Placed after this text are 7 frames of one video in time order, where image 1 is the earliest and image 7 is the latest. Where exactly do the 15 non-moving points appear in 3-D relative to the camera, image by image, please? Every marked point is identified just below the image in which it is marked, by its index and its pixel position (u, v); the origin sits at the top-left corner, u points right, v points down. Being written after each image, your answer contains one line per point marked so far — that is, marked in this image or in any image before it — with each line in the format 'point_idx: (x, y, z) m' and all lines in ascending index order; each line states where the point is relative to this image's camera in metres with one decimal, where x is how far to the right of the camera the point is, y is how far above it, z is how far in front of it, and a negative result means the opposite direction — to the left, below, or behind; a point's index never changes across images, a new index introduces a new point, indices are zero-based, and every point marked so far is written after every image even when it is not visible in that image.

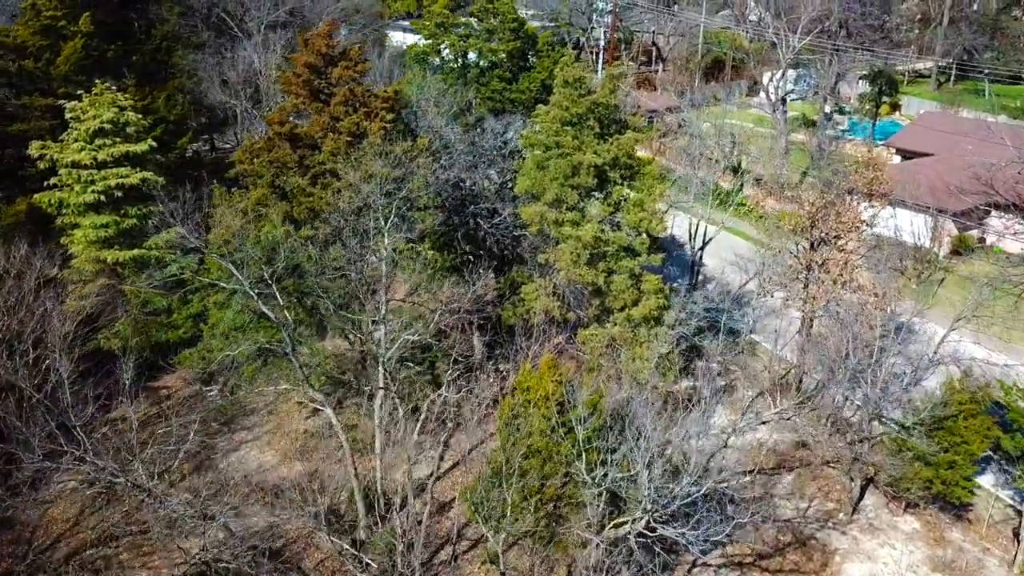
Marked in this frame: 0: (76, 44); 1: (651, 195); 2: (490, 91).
0: (-10.9, +6.1, +19.6) m
1: (+2.8, +1.9, +15.9) m
2: (-0.6, +4.8, +19.2) m
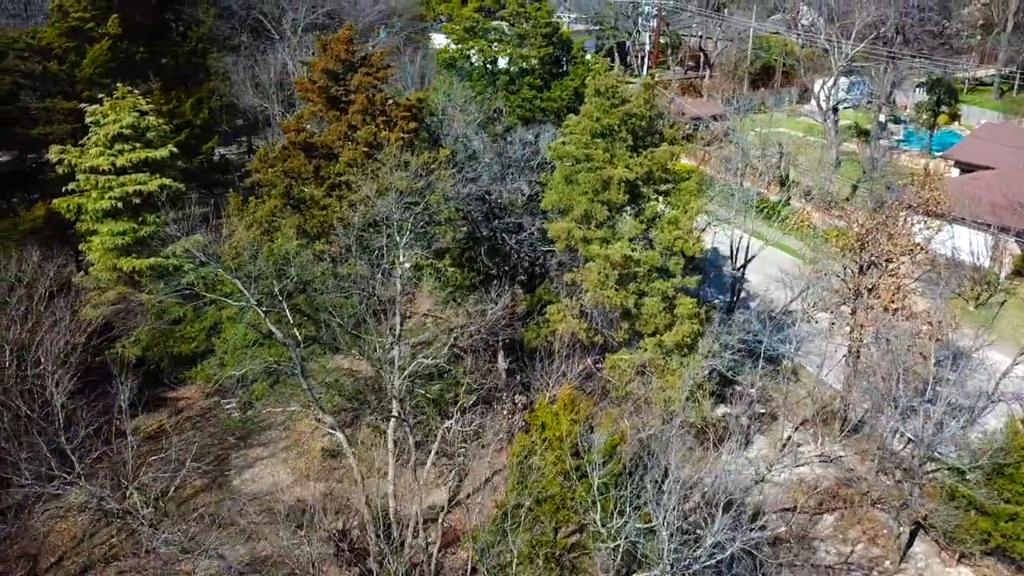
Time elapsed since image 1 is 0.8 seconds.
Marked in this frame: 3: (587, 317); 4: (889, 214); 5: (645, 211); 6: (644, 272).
0: (-10.1, +6.0, +19.3) m
1: (+3.3, +1.4, +14.8) m
2: (+0.2, +4.4, +18.4) m
3: (+1.4, -0.5, +15.0) m
4: (+9.1, +1.8, +18.8) m
5: (+2.6, +1.5, +15.1) m
6: (+2.5, +0.3, +14.7) m
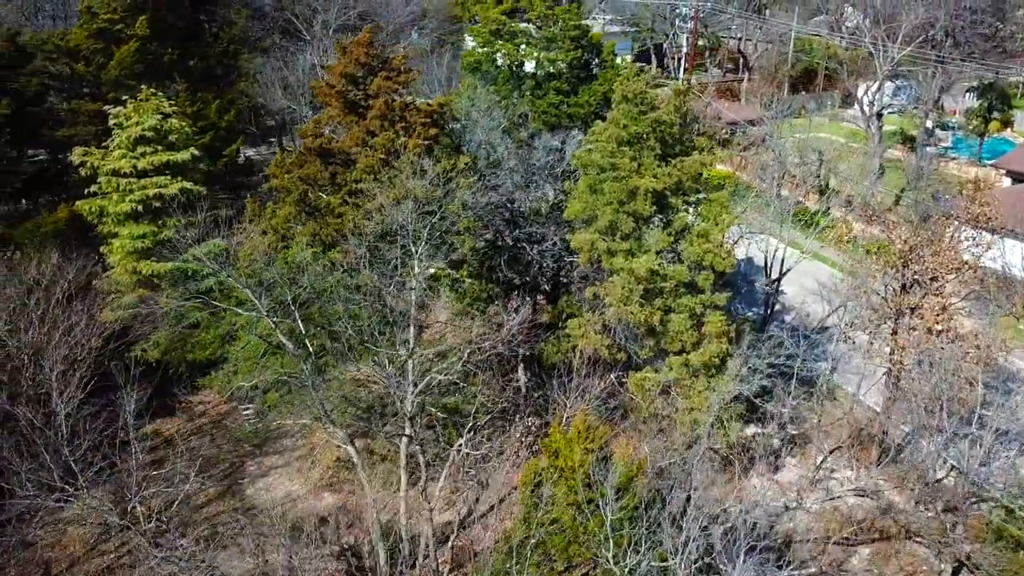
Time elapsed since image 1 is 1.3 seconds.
0: (-9.4, +5.9, +19.2) m
1: (+3.7, +1.1, +14.1) m
2: (+0.8, +4.2, +17.8) m
3: (+1.8, -0.8, +14.4) m
4: (+9.7, +1.4, +17.8) m
5: (+3.0, +1.2, +14.4) m
6: (+2.8, 0.0, +14.0) m
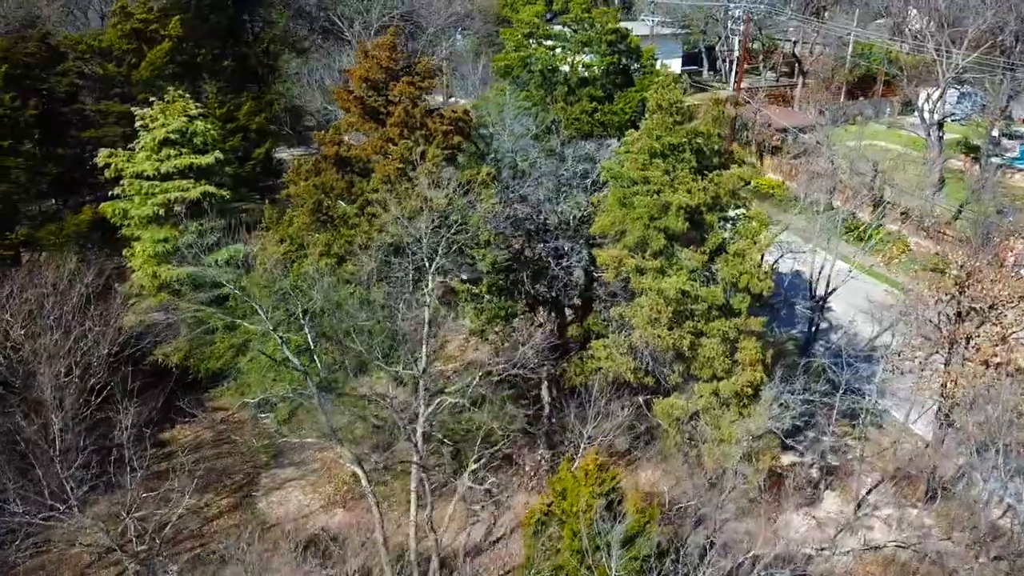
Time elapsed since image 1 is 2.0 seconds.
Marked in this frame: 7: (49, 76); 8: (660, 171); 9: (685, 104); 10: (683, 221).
0: (-8.6, +5.8, +19.1) m
1: (+4.1, +0.7, +13.2) m
2: (+1.5, +3.9, +17.0) m
3: (+2.2, -1.2, +13.6) m
4: (+10.3, +0.8, +16.5) m
5: (+3.4, +0.8, +13.5) m
6: (+3.2, -0.4, +13.1) m
7: (-10.8, +4.9, +18.2) m
8: (+2.5, +2.0, +13.4) m
9: (+3.0, +3.2, +13.5) m
10: (+2.8, +1.1, +13.1) m
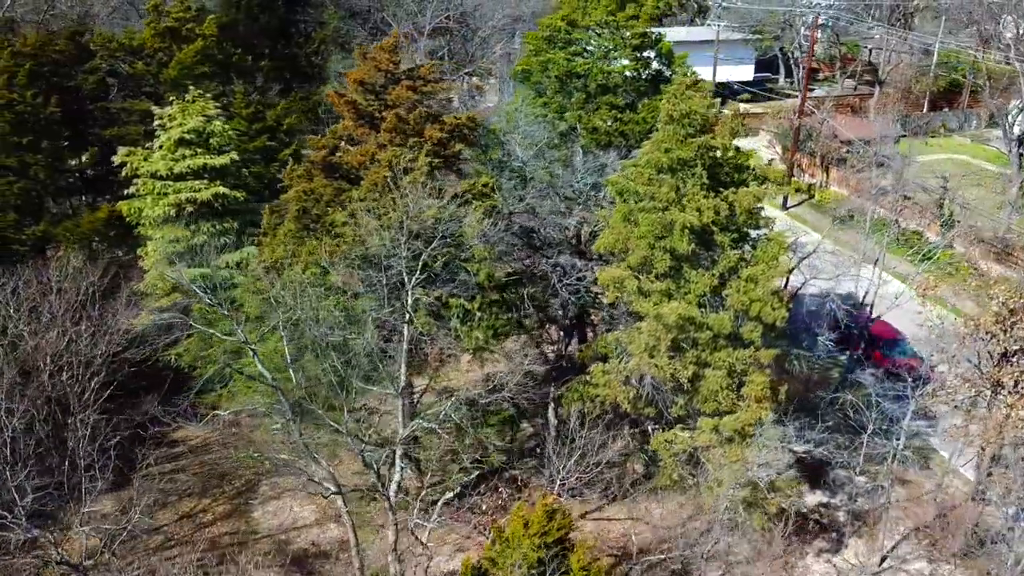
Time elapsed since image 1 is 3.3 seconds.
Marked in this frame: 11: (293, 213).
0: (-7.9, +5.9, +19.1) m
1: (+3.9, +0.3, +12.0) m
2: (+1.8, +3.5, +16.1) m
3: (+2.0, -1.5, +12.6) m
4: (+10.4, +0.1, +14.8) m
5: (+3.3, +0.4, +12.4) m
6: (+3.0, -0.8, +12.1) m
7: (-10.2, +5.0, +18.4) m
8: (+2.5, +1.6, +12.4) m
9: (+3.0, +2.8, +12.5) m
10: (+2.7, +0.7, +12.1) m
11: (-3.7, +1.3, +13.5) m
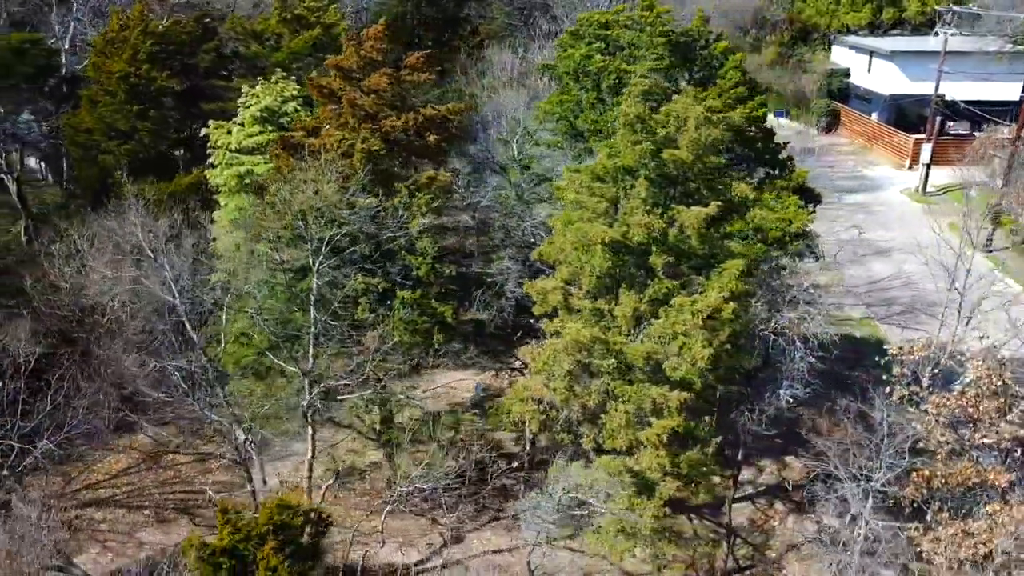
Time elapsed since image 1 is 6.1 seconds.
0: (-5.9, +6.7, +20.7) m
1: (+2.4, -0.2, +10.4) m
2: (+2.1, +3.2, +14.9) m
3: (+0.5, -1.7, +11.6) m
4: (+9.3, -1.3, +11.1) m
5: (+1.9, 0.0, +11.0) m
6: (+1.4, -1.1, +10.8) m
7: (-8.4, +6.2, +20.8) m
8: (+1.3, +1.3, +11.2) m
9: (+2.0, +2.4, +11.1) m
10: (+1.4, +0.4, +10.8) m
11: (-4.2, +1.8, +14.1) m
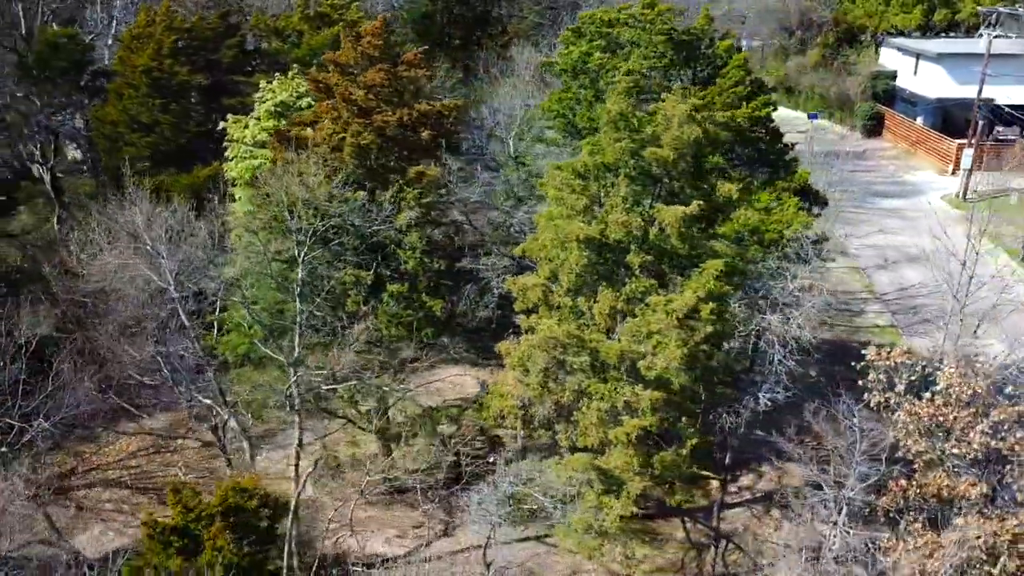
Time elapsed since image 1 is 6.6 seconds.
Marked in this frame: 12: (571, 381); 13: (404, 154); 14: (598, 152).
0: (-5.5, +6.9, +21.0) m
1: (+2.1, -0.2, +10.4) m
2: (+2.1, +3.2, +14.8) m
3: (+0.2, -1.7, +11.6) m
4: (+9.0, -1.4, +10.6) m
5: (+1.6, 0.0, +10.9) m
6: (+1.0, -1.1, +10.7) m
7: (-8.0, +6.5, +21.3) m
8: (+1.1, +1.4, +11.2) m
9: (+1.7, +2.4, +11.0) m
10: (+1.0, +0.5, +10.8) m
11: (-4.3, +2.0, +14.4) m
12: (+0.8, -1.3, +10.9) m
13: (-1.8, +2.3, +13.3) m
14: (+1.2, +1.9, +11.1) m
